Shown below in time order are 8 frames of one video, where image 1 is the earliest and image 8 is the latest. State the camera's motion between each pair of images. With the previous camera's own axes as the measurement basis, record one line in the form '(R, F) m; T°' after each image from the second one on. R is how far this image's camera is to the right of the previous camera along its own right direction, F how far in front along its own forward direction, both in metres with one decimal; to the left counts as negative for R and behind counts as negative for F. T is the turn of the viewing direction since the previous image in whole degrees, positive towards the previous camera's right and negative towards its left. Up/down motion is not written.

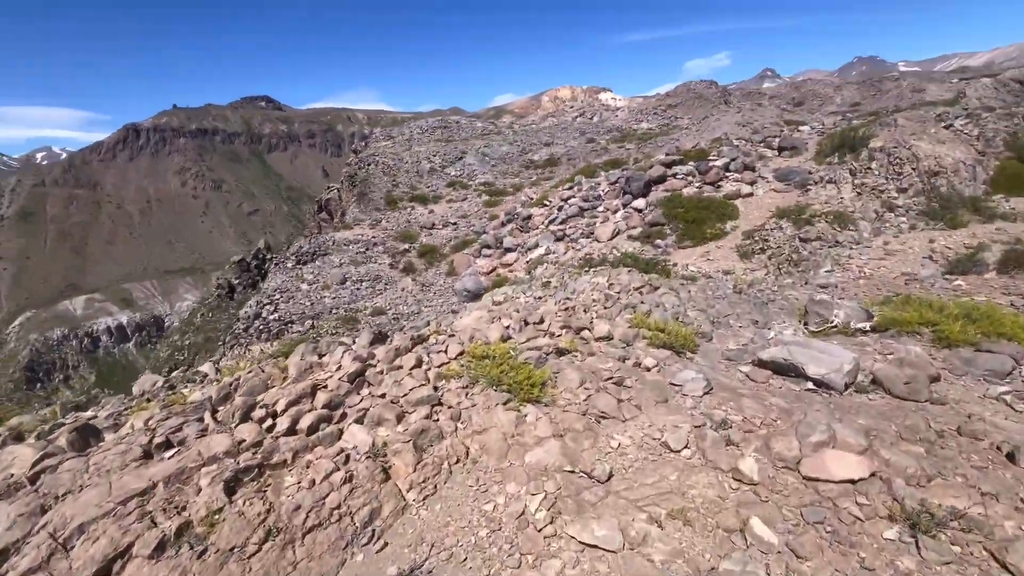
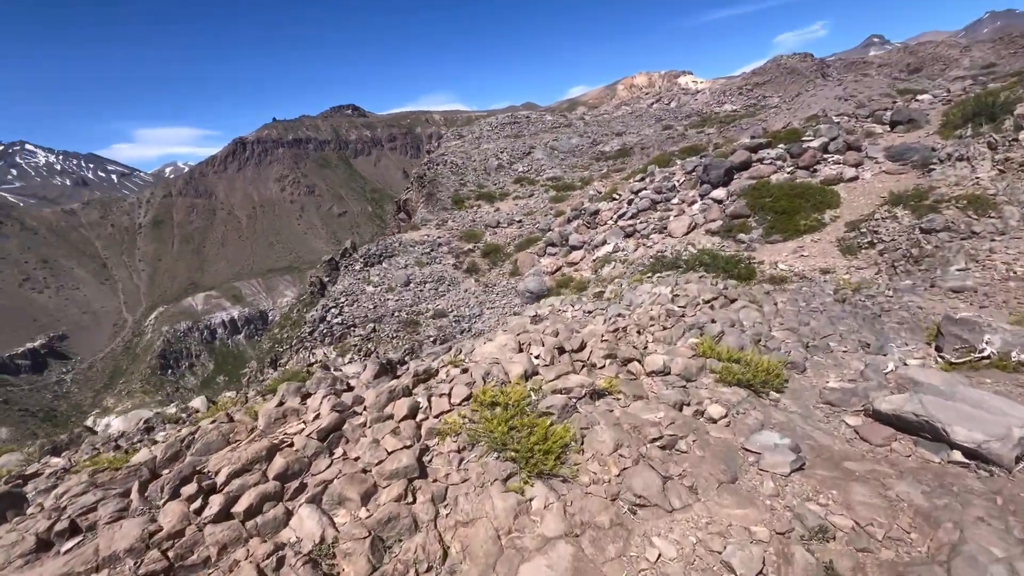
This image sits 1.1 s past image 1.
(+0.6, +1.3) m; -9°
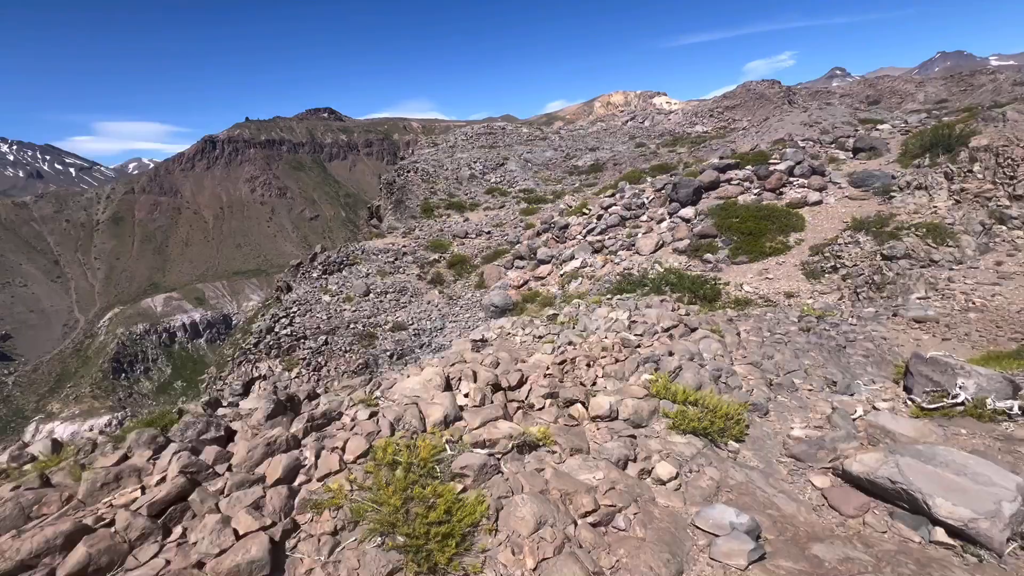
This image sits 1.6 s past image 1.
(+0.5, +0.8) m; +3°
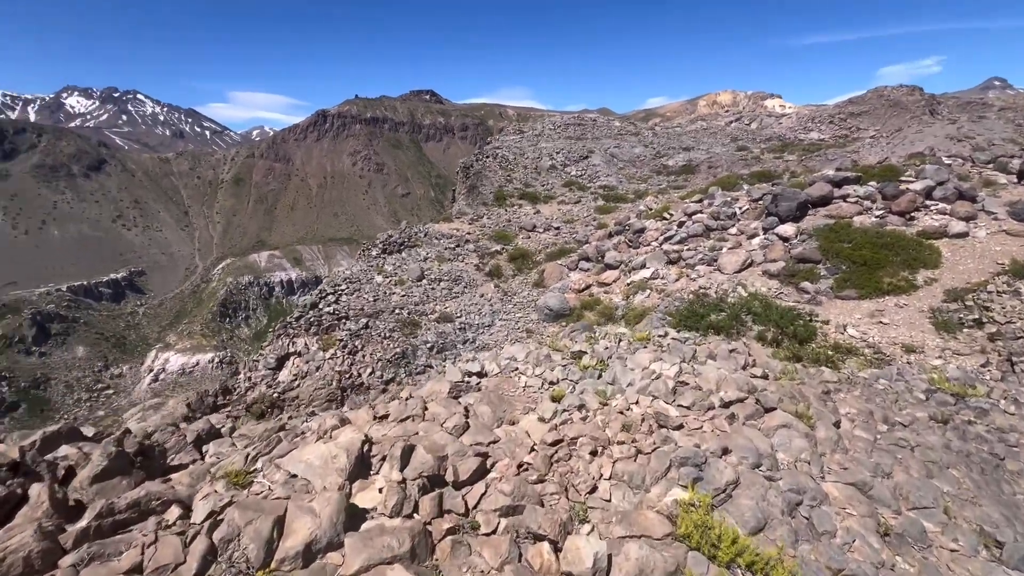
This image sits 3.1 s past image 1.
(+0.8, +2.1) m; -9°
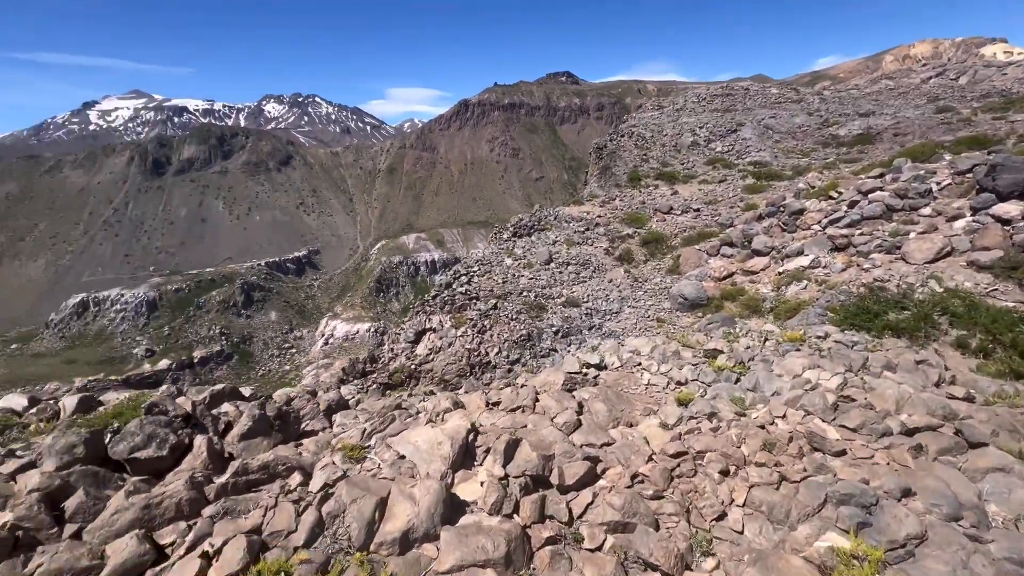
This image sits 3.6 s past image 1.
(+0.1, +0.4) m; -16°
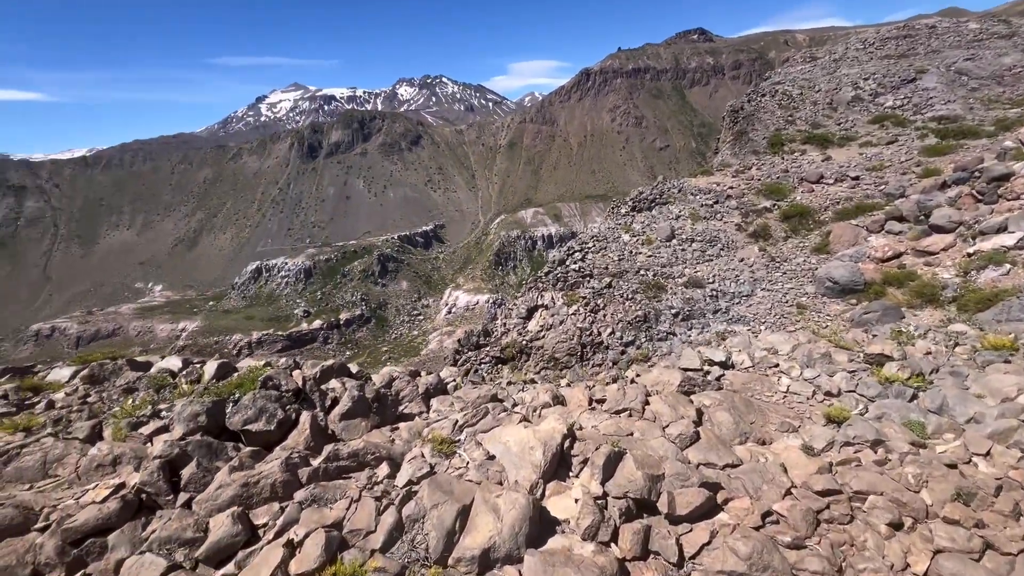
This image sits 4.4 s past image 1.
(+0.1, +0.5) m; -14°
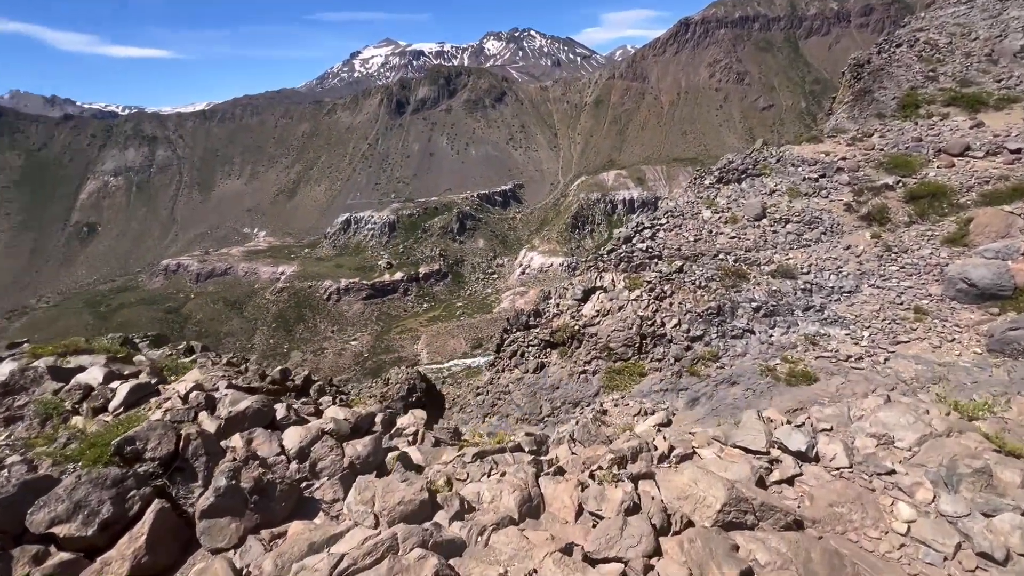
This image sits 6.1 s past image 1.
(+0.7, +1.6) m; -9°
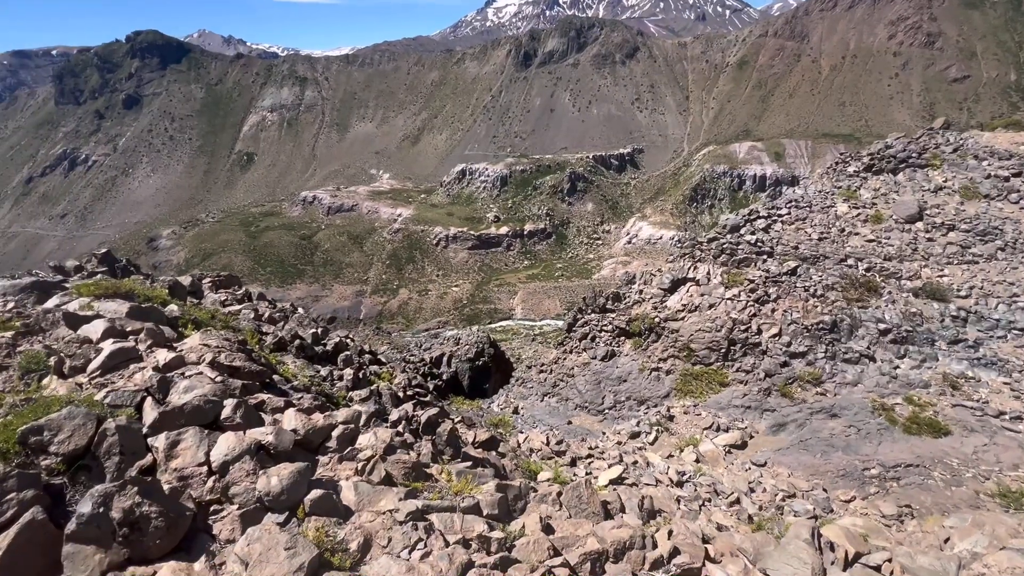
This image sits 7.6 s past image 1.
(+0.7, +1.0) m; -12°
